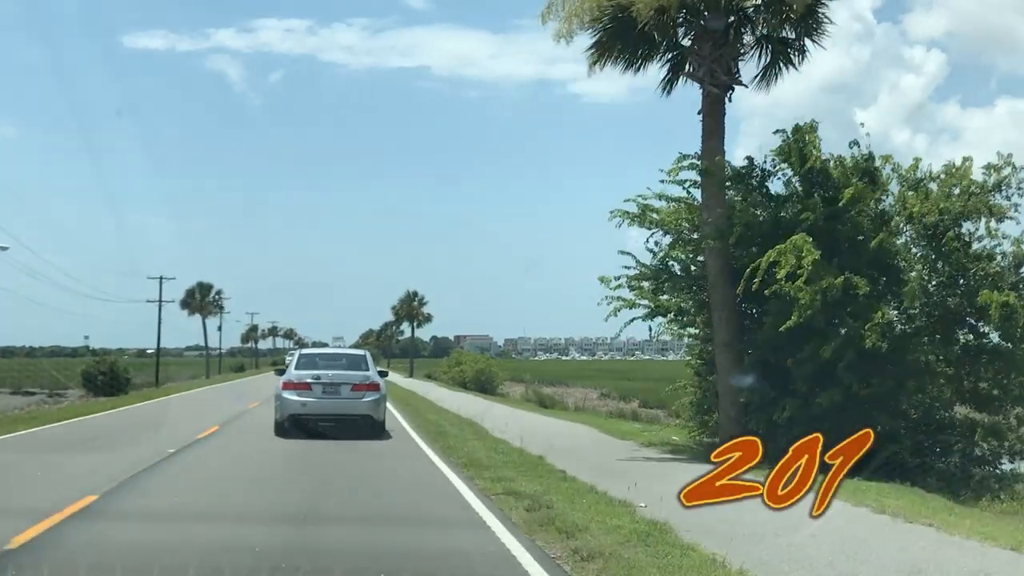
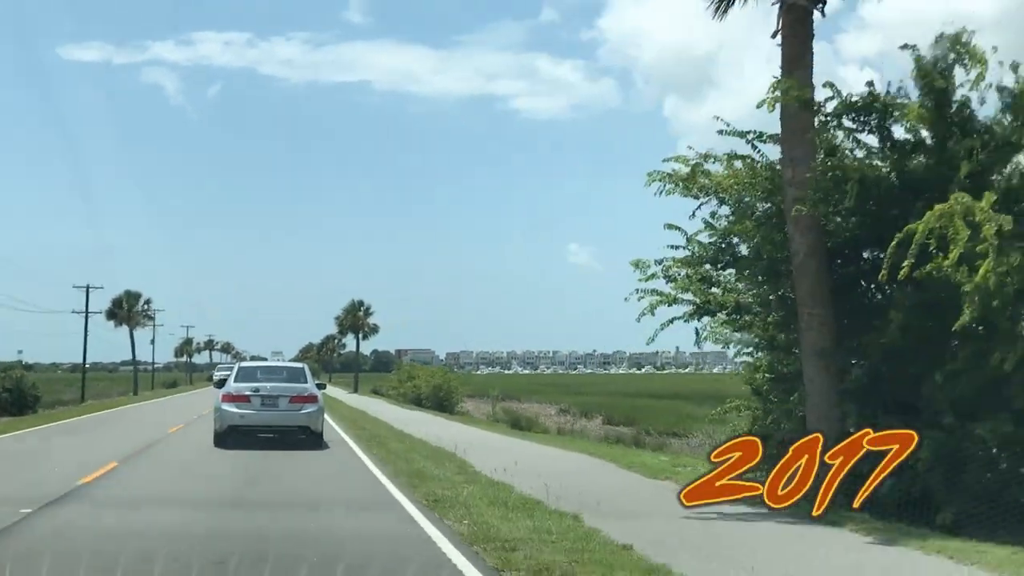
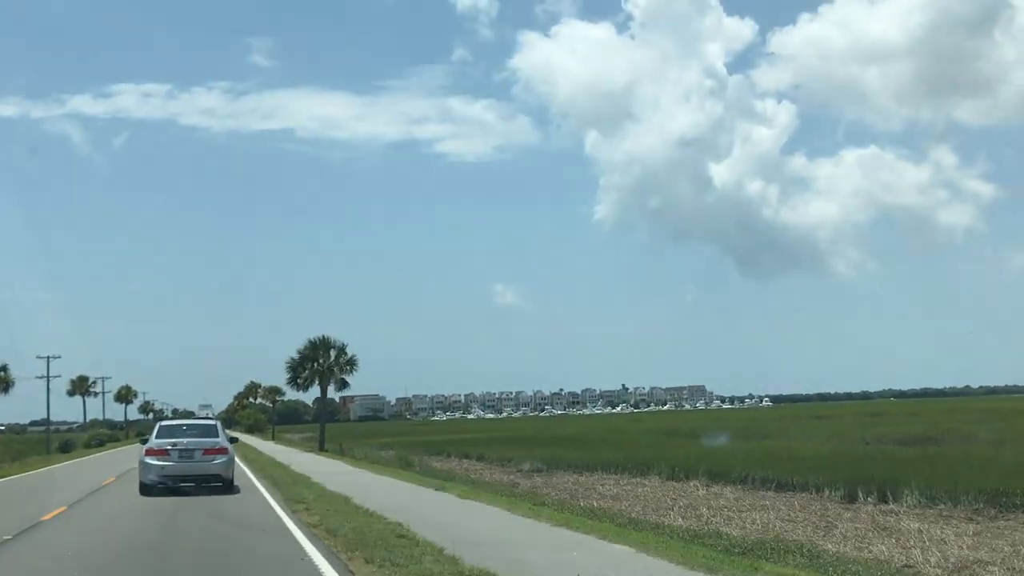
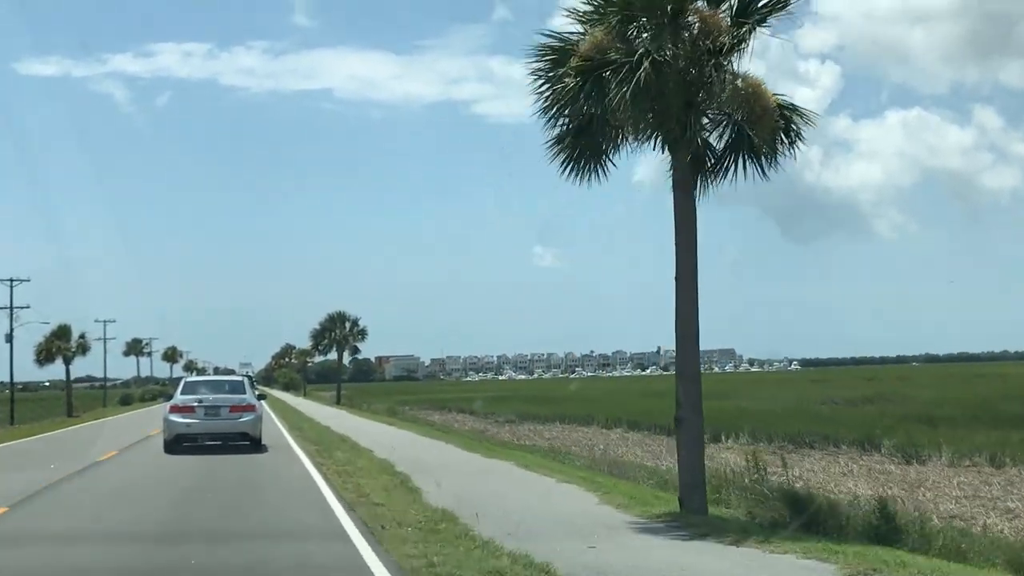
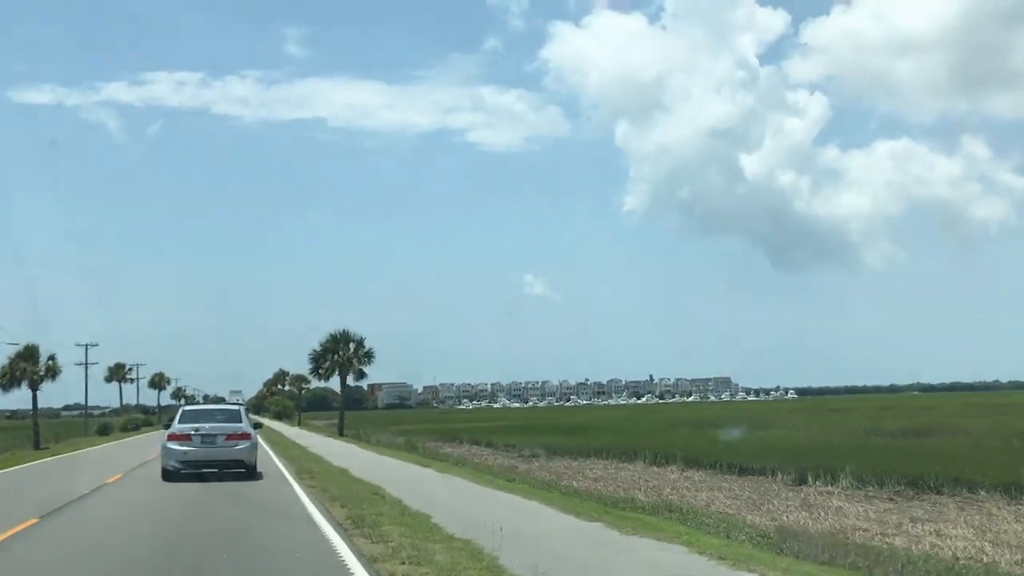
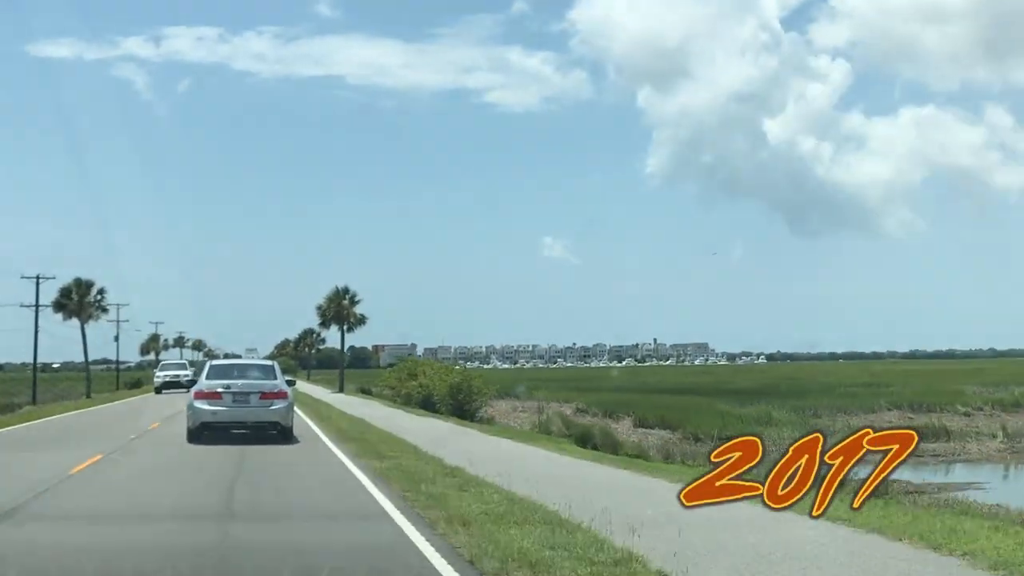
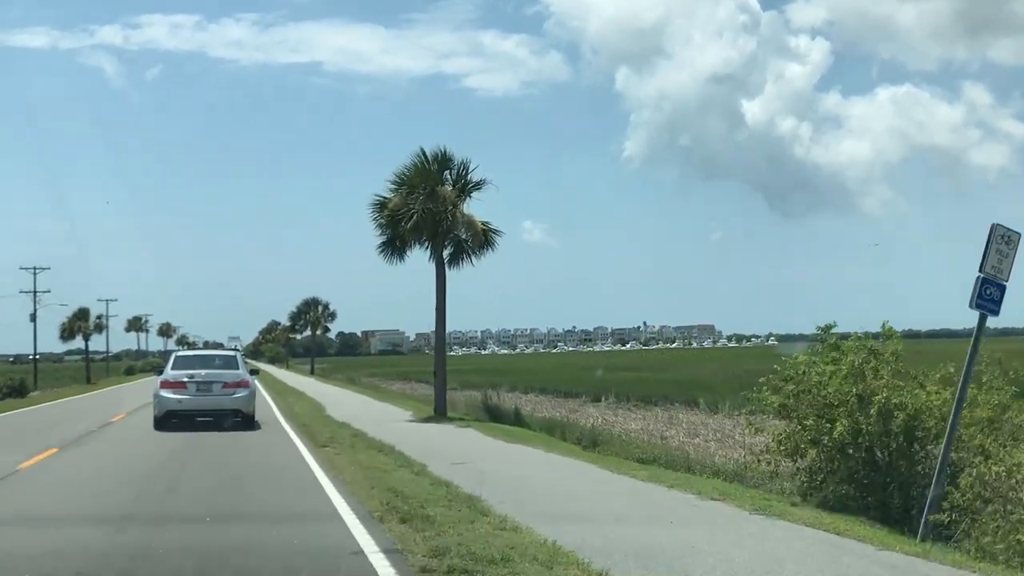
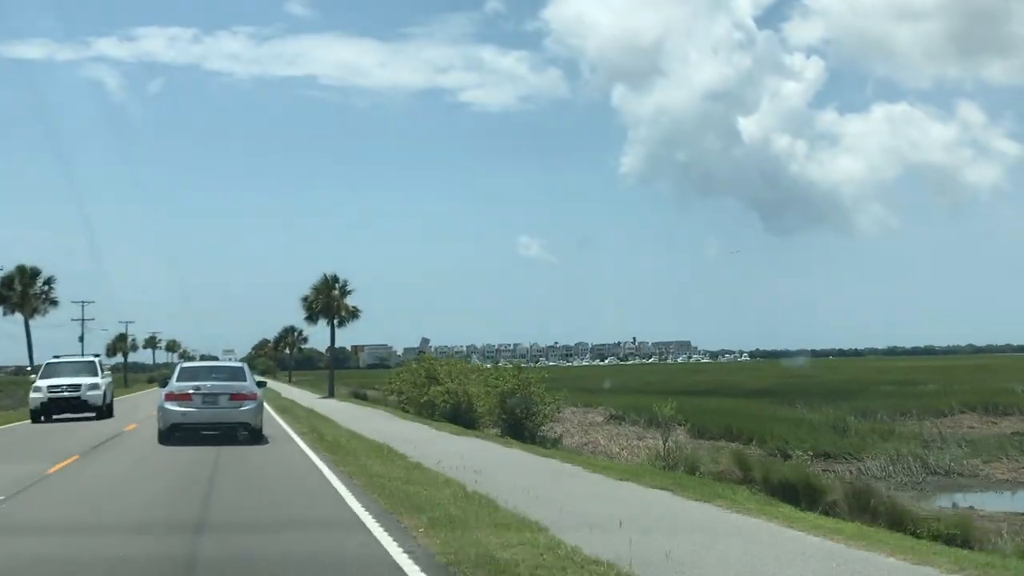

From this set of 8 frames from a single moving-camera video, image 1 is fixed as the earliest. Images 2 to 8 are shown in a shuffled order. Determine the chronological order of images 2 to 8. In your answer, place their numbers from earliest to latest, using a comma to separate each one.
2, 6, 8, 7, 4, 5, 3
